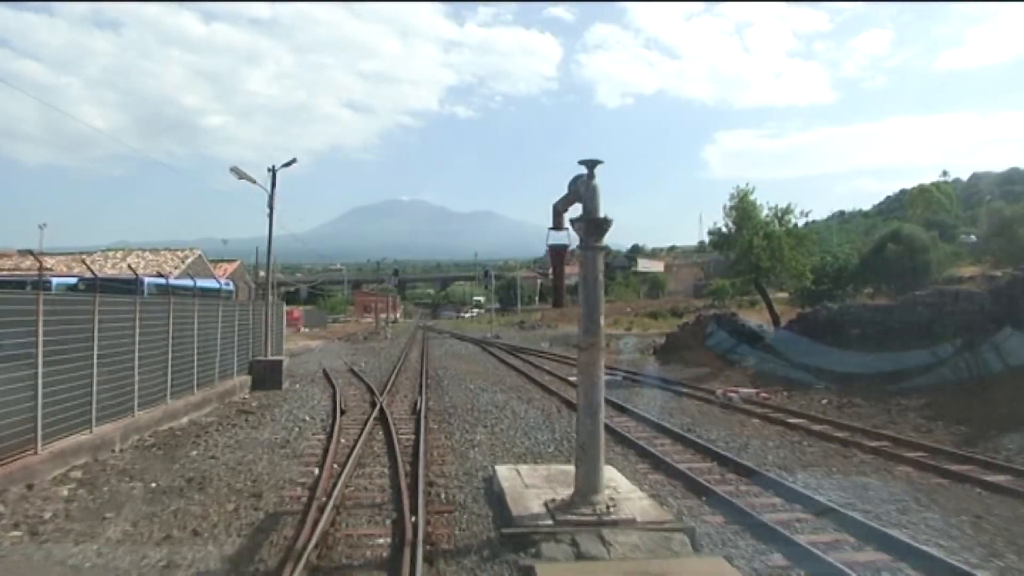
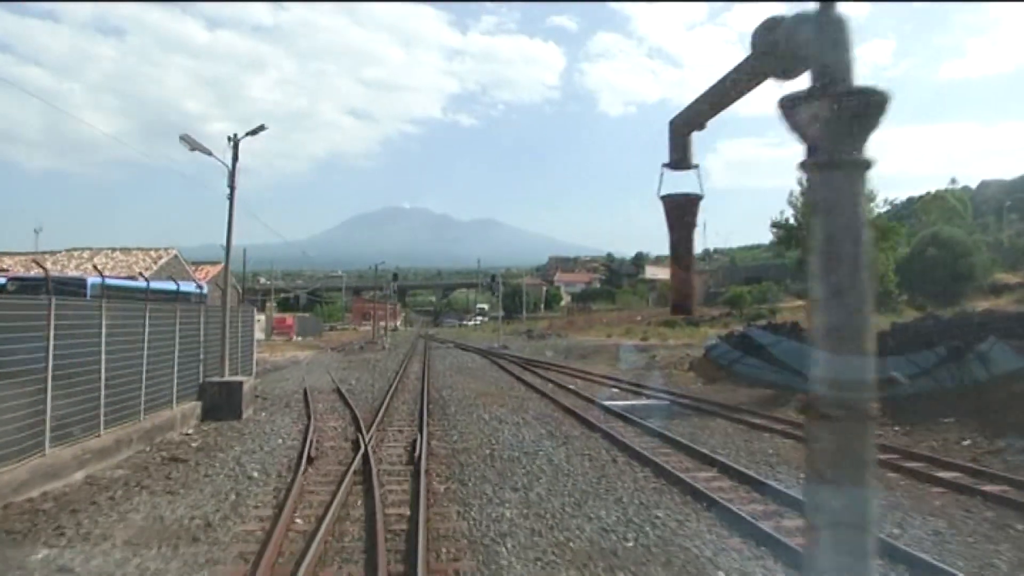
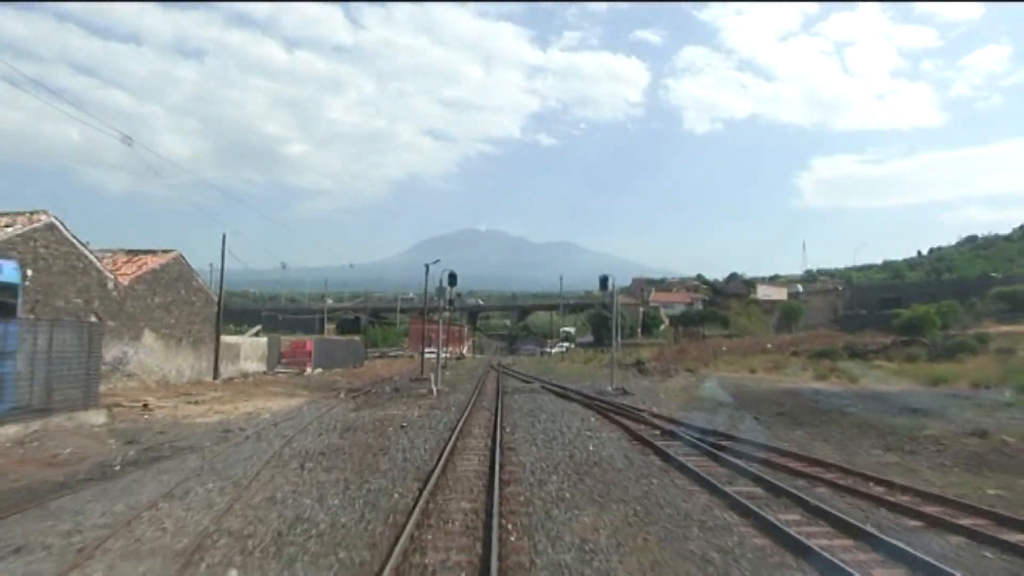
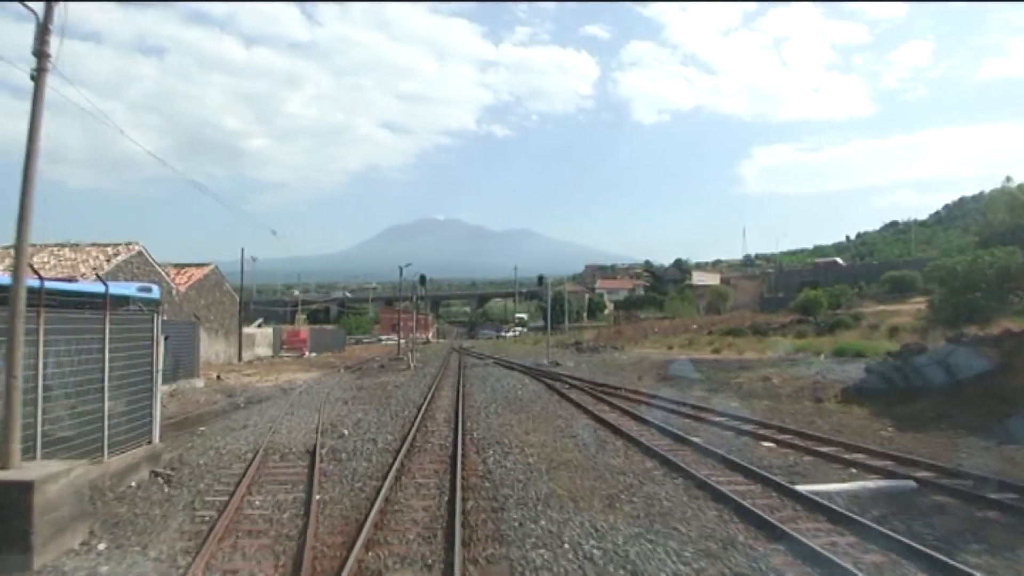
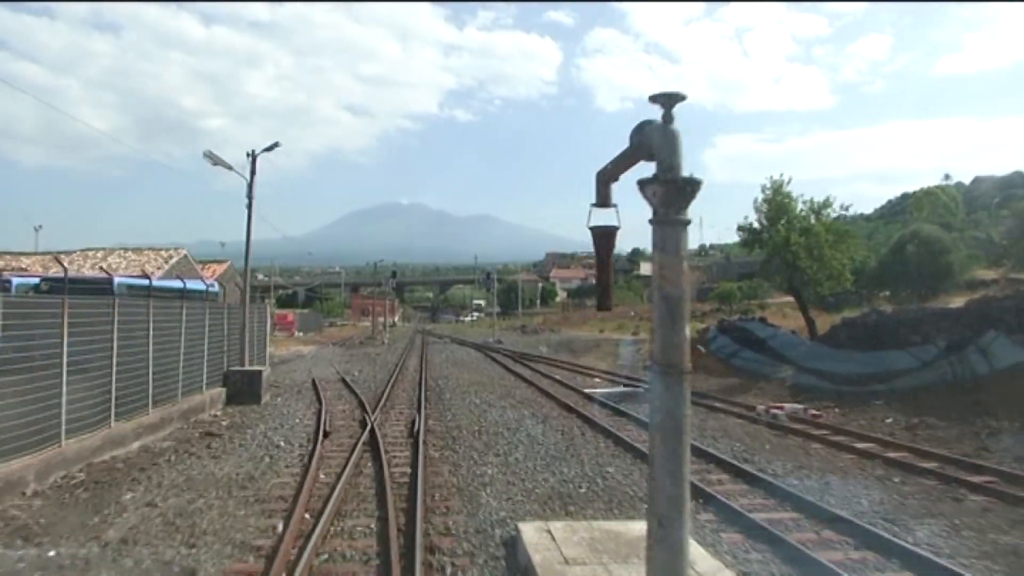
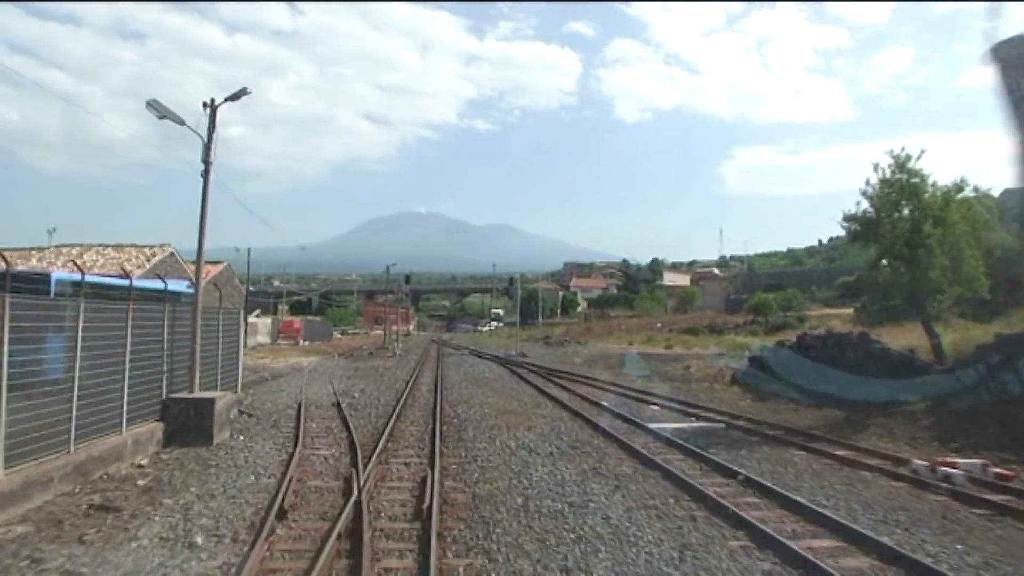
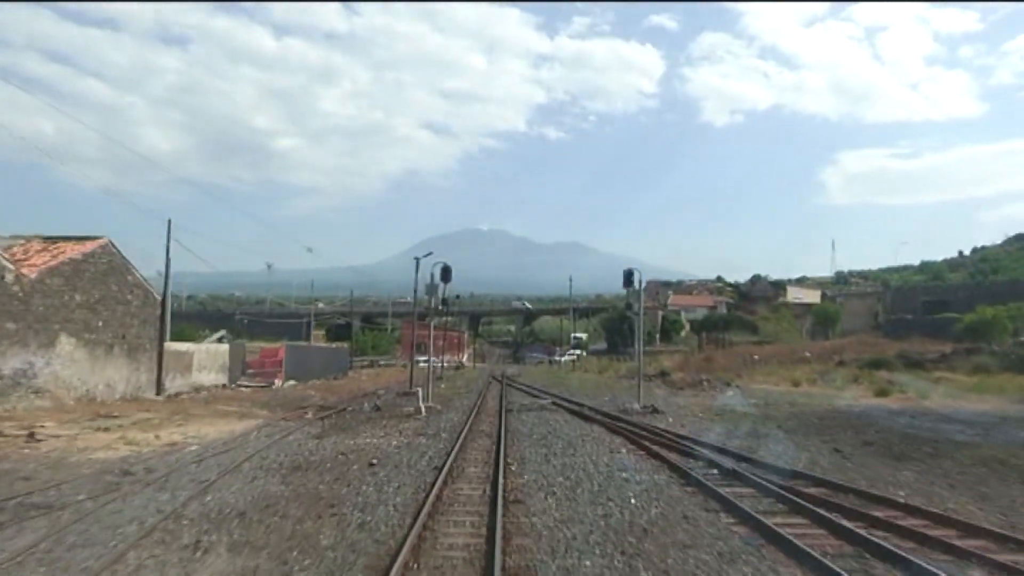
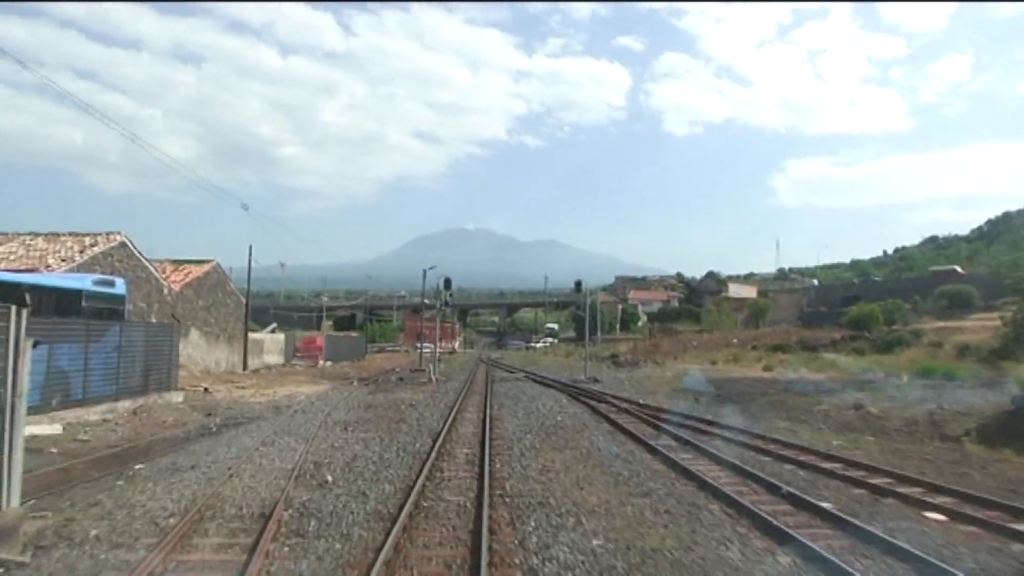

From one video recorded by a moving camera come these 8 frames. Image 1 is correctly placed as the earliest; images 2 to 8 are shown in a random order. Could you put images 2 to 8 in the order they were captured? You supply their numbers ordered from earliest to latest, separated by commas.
5, 2, 6, 4, 8, 3, 7
